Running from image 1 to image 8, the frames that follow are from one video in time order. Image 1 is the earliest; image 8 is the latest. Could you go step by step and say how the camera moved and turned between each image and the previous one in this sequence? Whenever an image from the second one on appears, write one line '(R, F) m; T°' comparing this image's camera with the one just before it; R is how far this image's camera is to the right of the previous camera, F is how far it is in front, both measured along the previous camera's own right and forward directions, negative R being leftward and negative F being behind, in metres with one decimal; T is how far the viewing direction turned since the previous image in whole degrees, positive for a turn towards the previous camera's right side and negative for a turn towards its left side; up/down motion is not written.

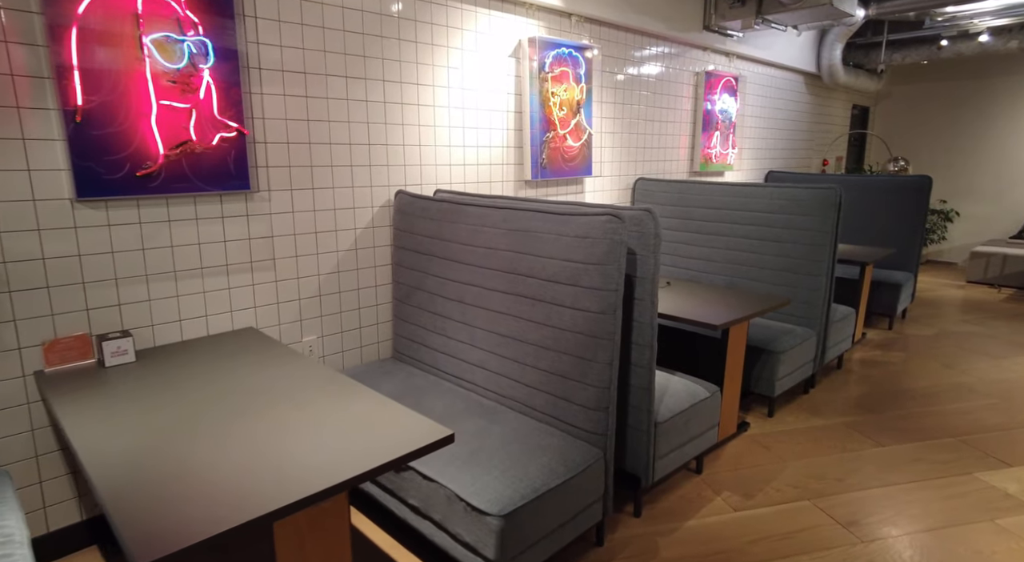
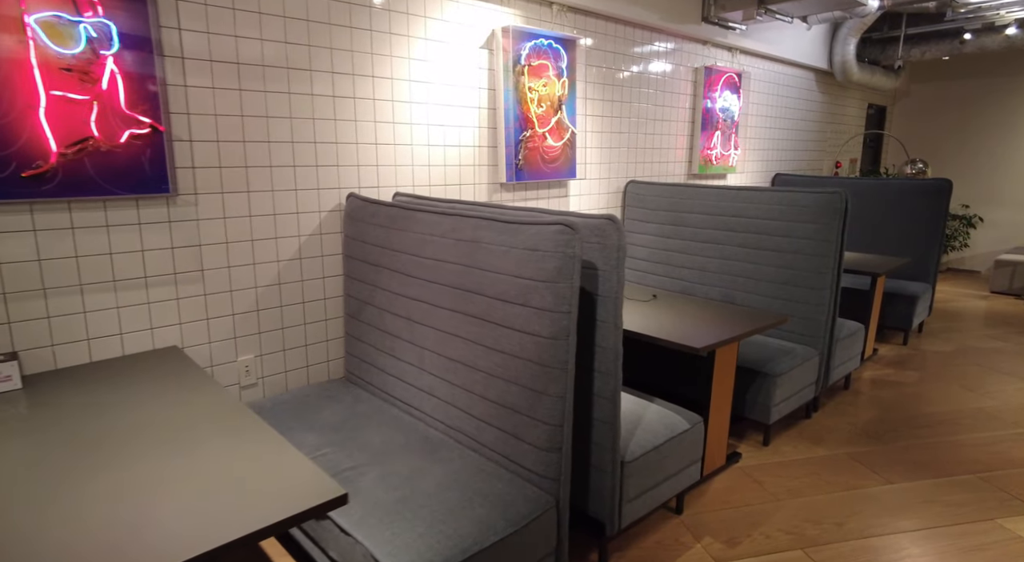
(+0.2, +0.3) m; -1°
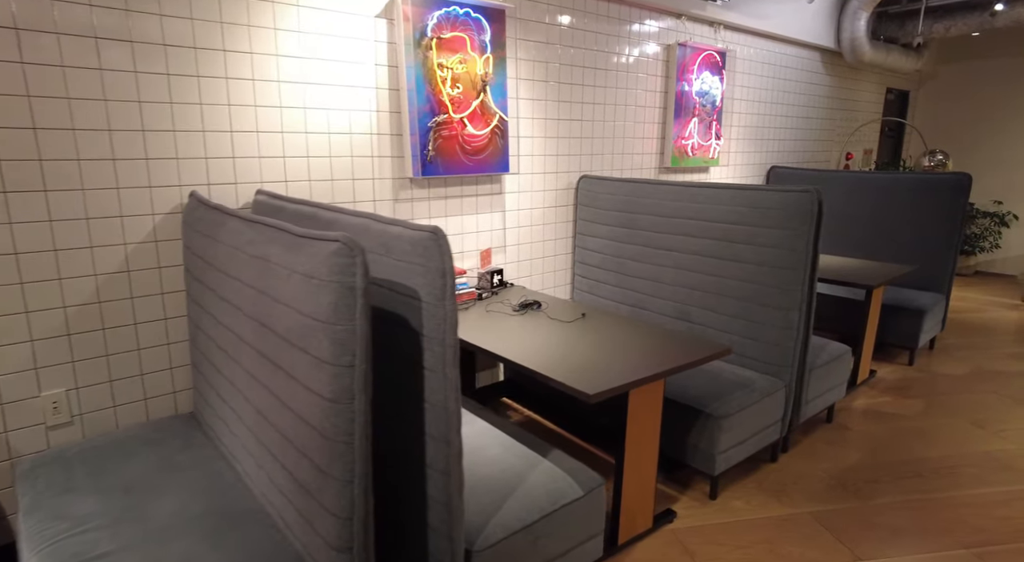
(+0.5, +0.5) m; -3°
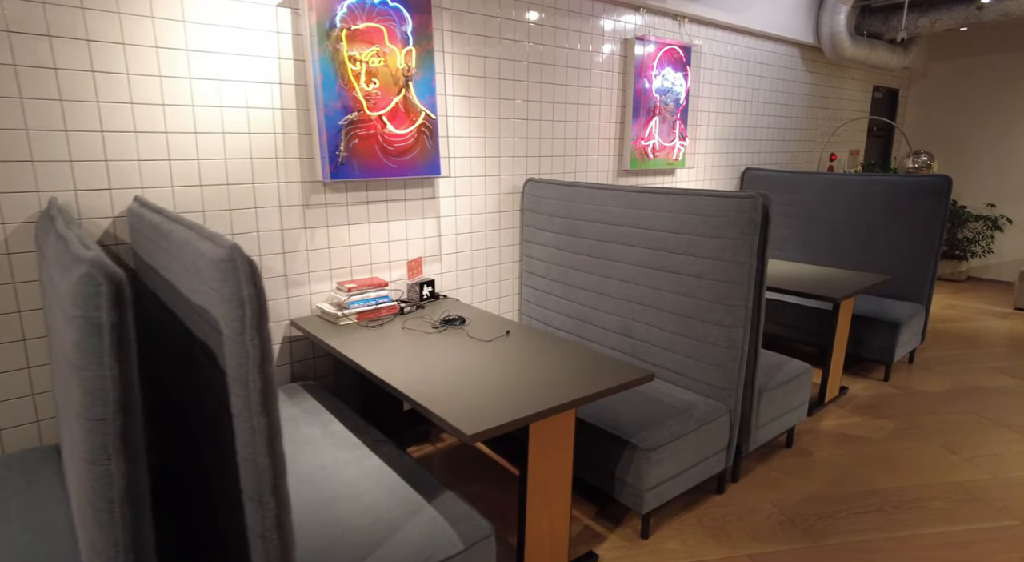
(+0.3, +0.2) m; 0°
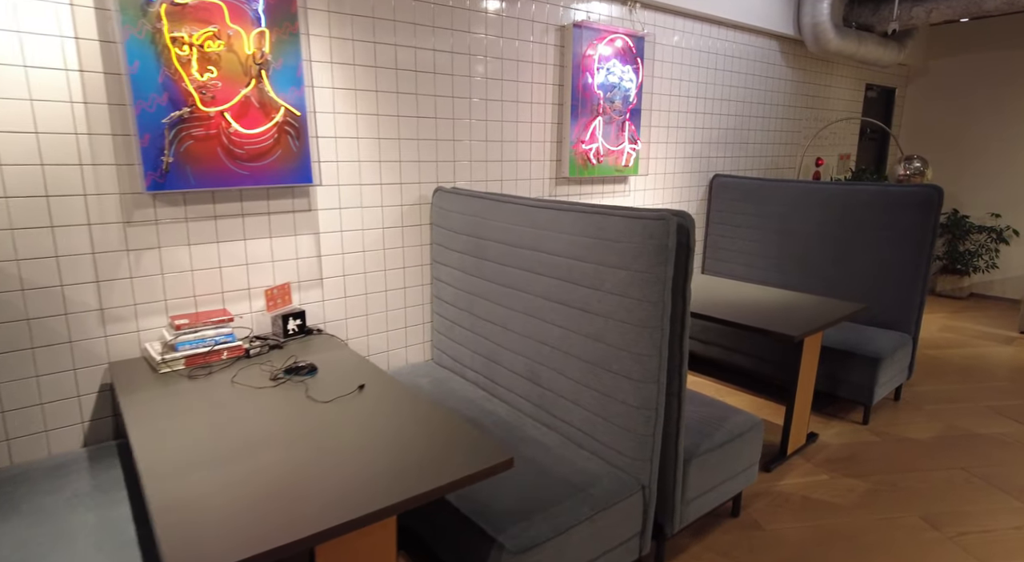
(+0.4, +0.5) m; -1°
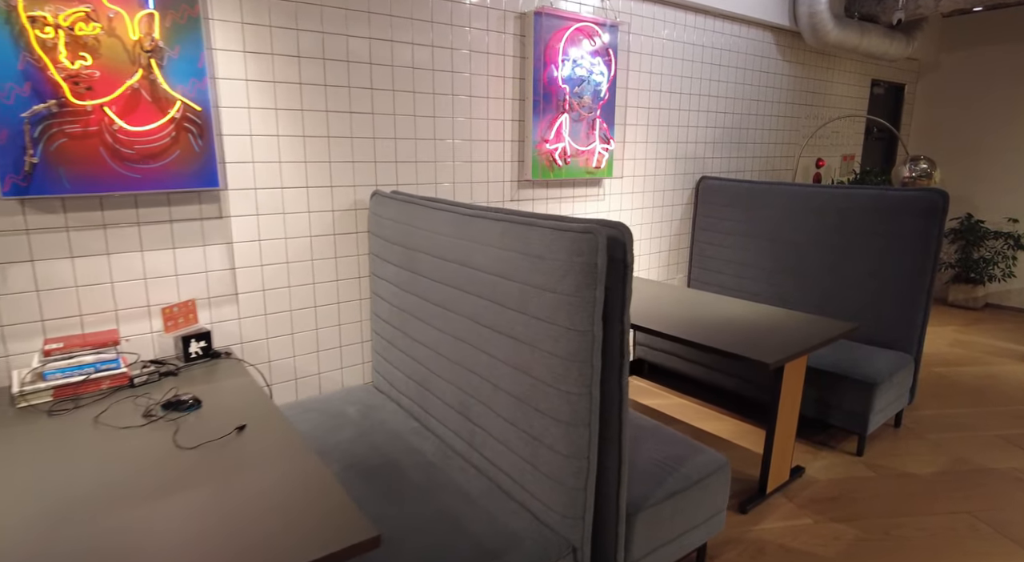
(+0.3, +0.3) m; -1°
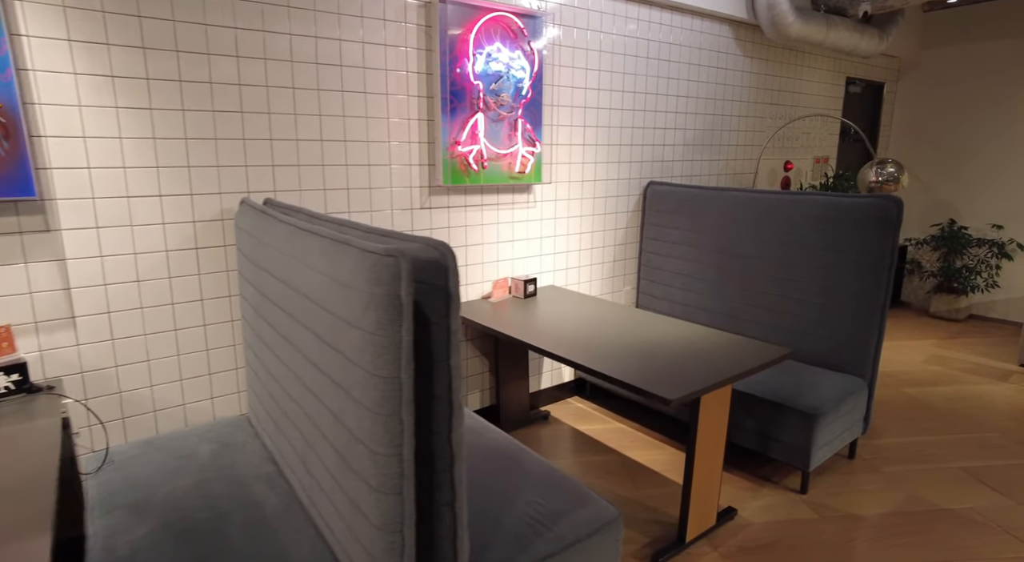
(+0.4, +0.3) m; 0°
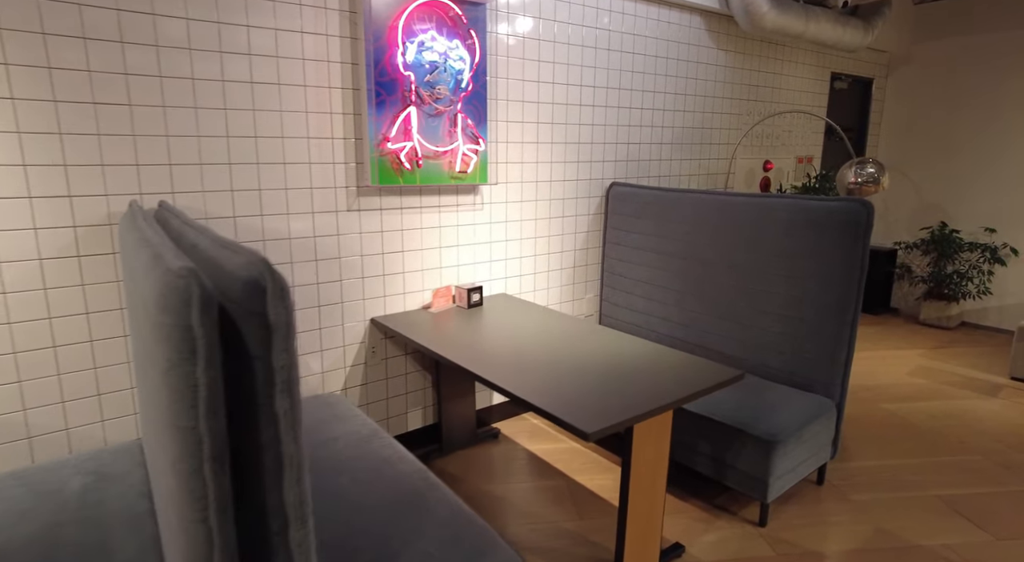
(+0.3, +0.2) m; 0°
